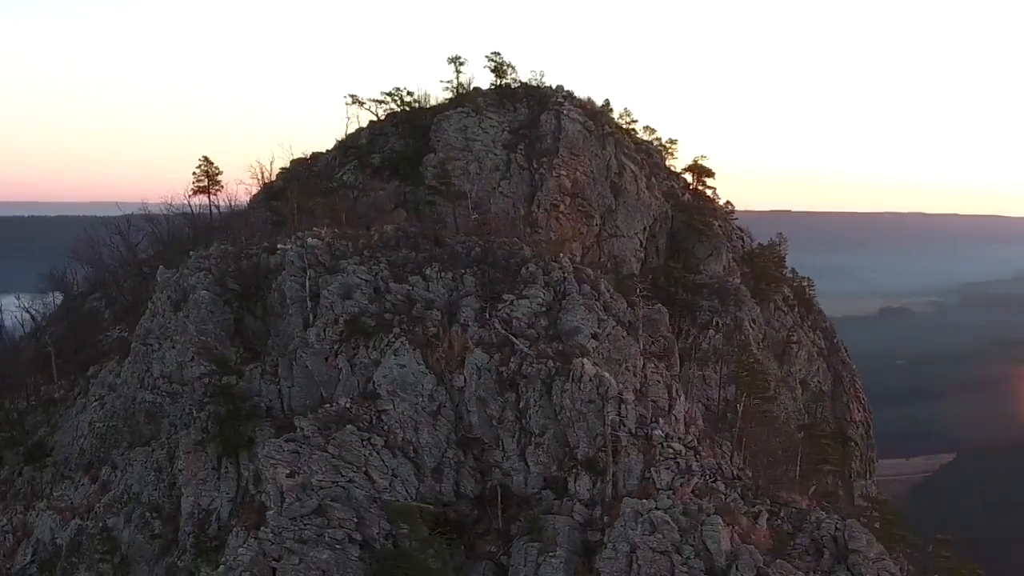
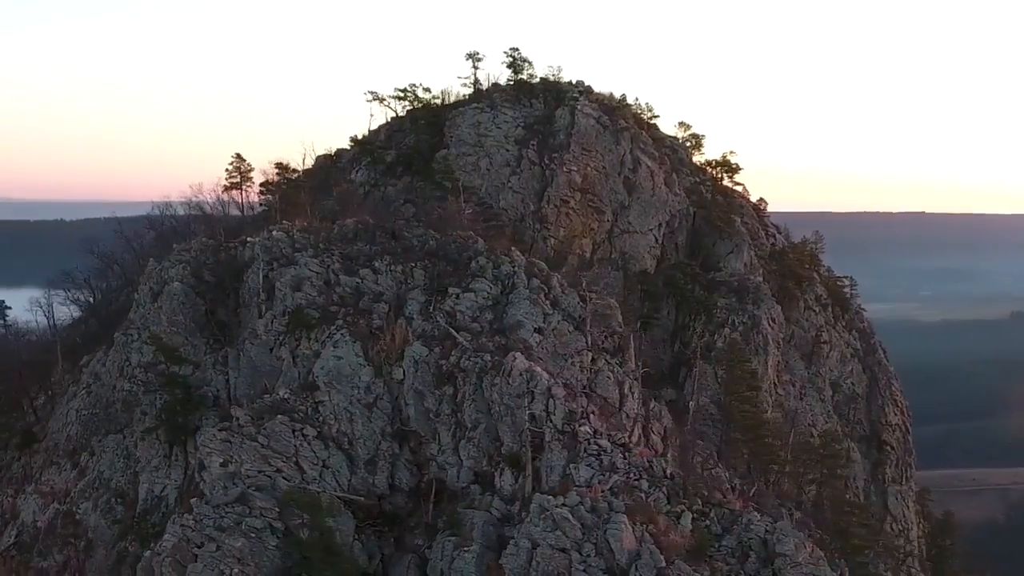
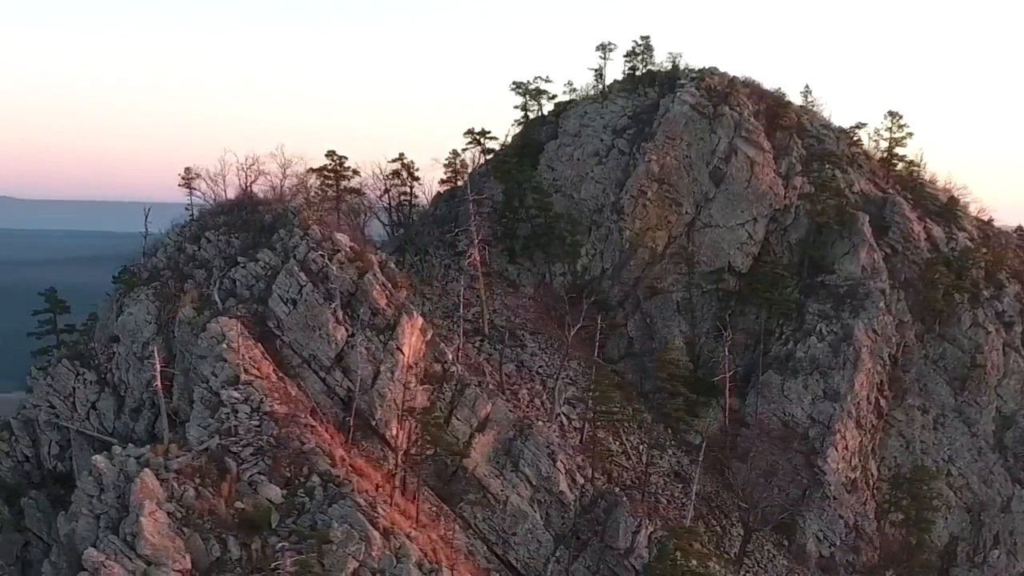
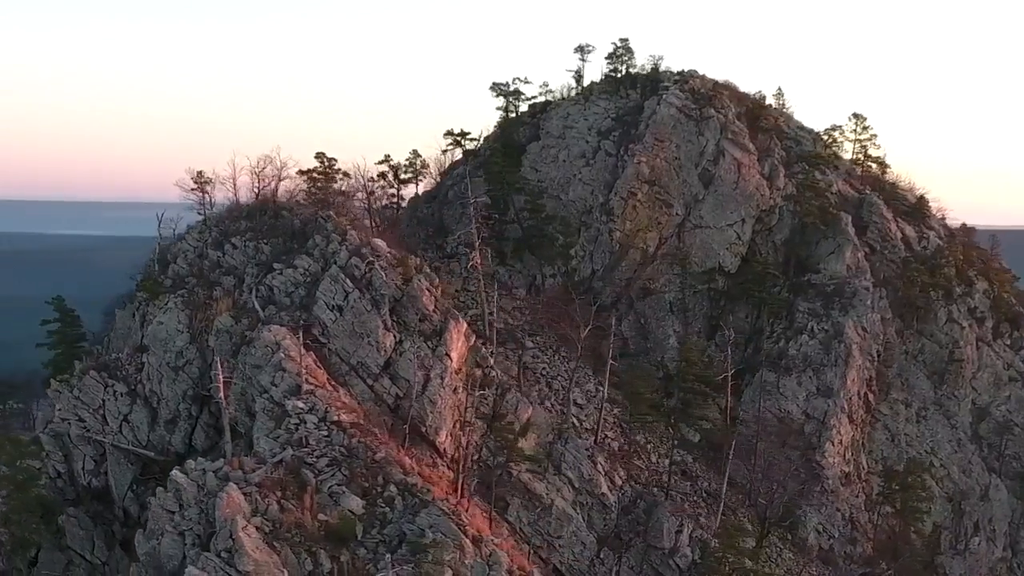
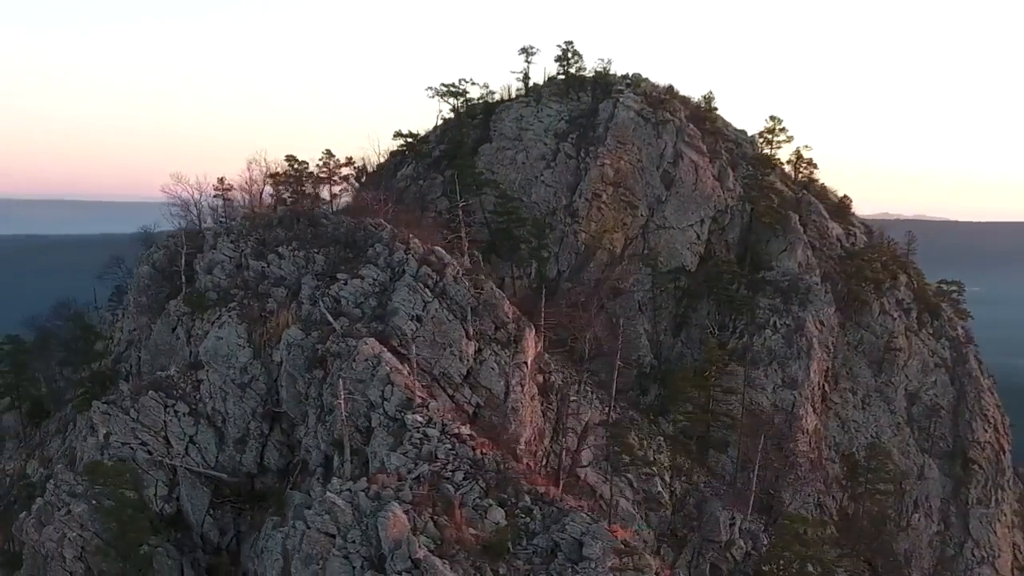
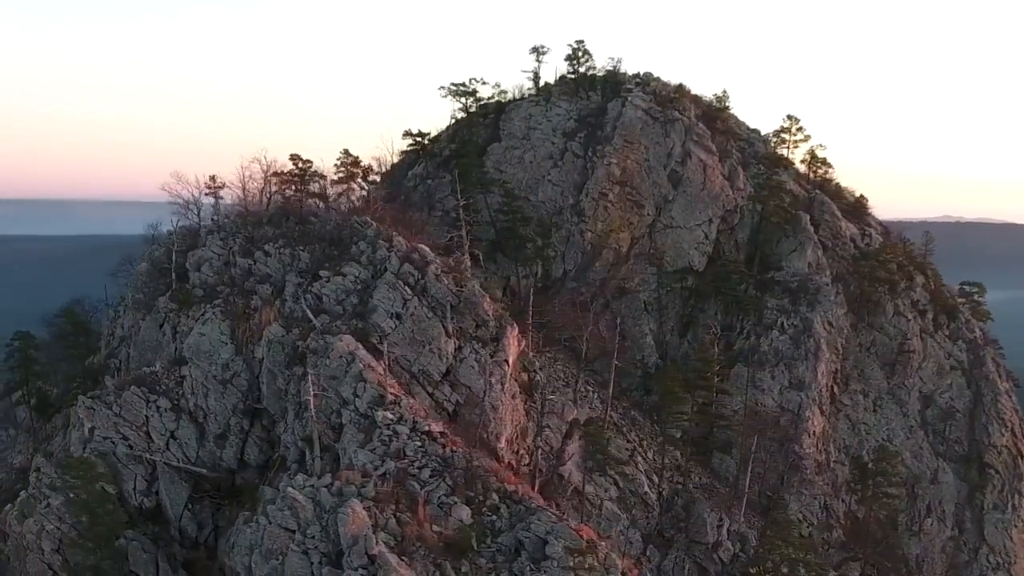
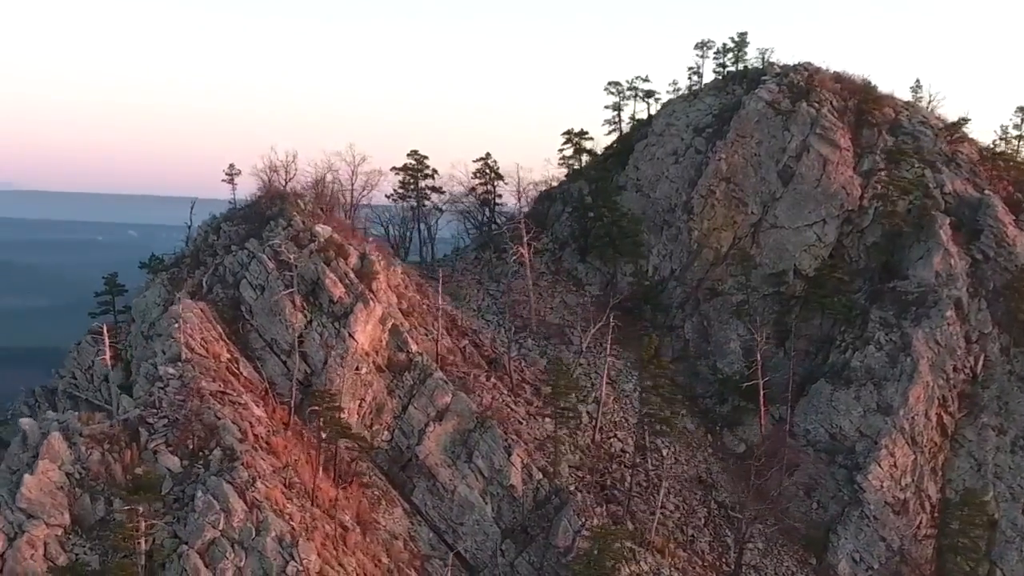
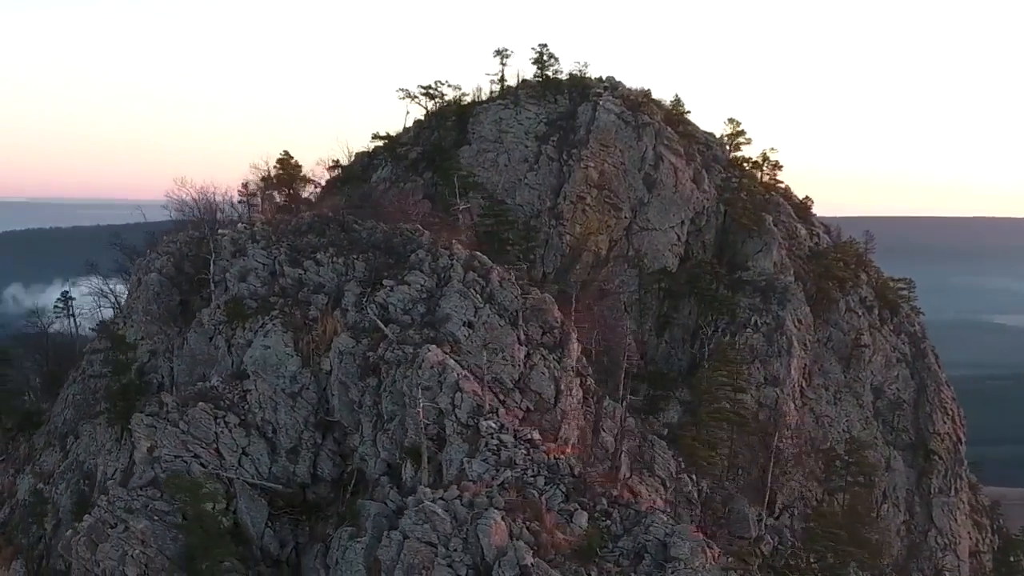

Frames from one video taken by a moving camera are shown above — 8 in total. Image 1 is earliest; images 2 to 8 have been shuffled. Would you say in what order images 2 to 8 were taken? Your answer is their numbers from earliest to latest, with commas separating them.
2, 8, 5, 6, 4, 3, 7
